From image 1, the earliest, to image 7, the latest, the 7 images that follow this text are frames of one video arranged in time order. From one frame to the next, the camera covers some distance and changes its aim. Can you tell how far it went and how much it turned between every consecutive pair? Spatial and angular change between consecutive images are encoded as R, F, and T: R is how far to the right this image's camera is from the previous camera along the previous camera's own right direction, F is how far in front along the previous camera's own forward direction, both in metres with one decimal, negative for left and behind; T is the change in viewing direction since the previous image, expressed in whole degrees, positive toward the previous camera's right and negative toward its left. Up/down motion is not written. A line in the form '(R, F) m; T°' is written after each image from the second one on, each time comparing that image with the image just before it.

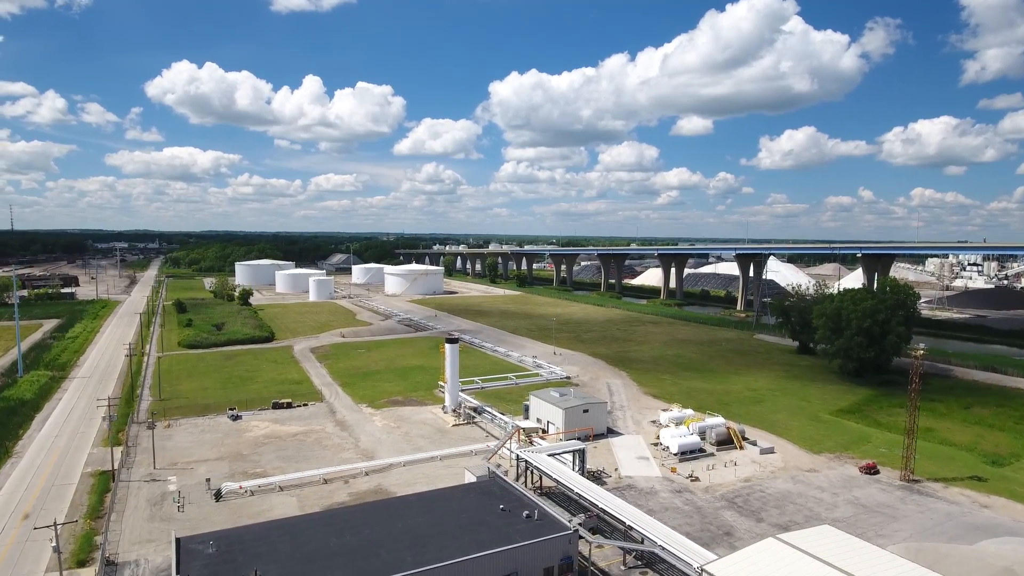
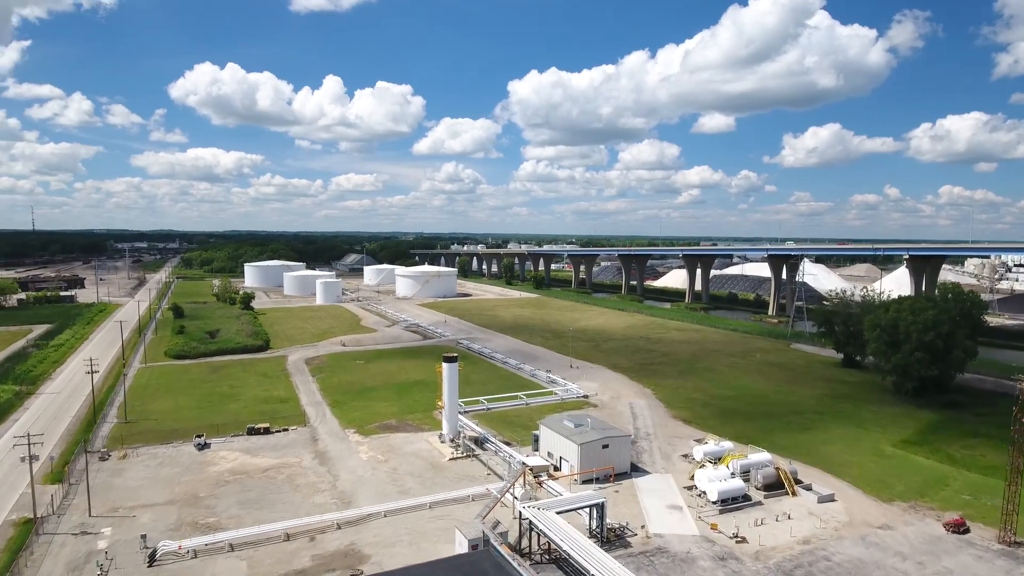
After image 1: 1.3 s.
(+0.5, +4.3) m; -2°
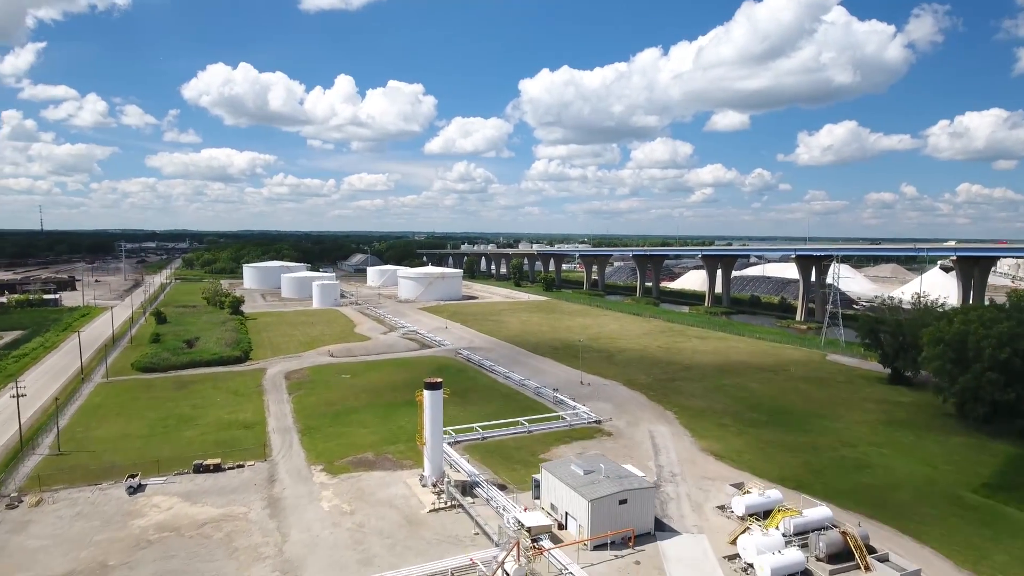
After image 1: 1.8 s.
(+0.5, +4.8) m; -1°
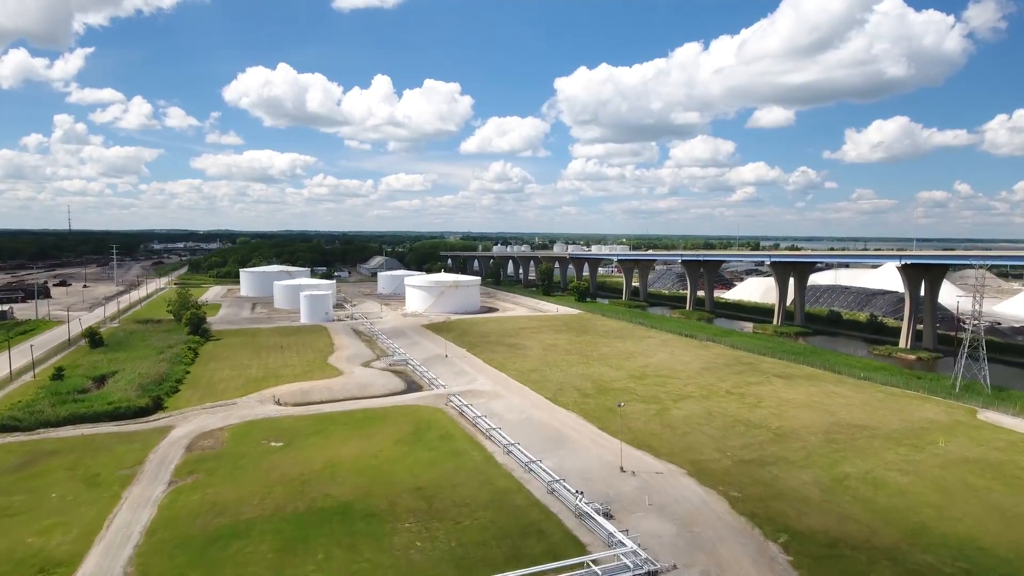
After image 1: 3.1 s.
(+1.3, +13.1) m; -3°
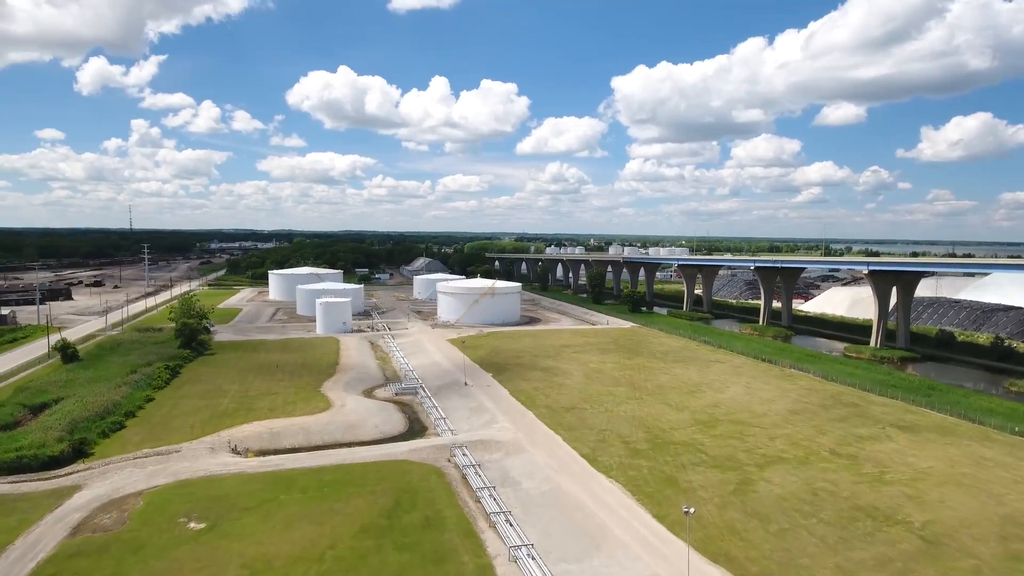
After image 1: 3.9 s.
(+1.2, +8.7) m; -5°
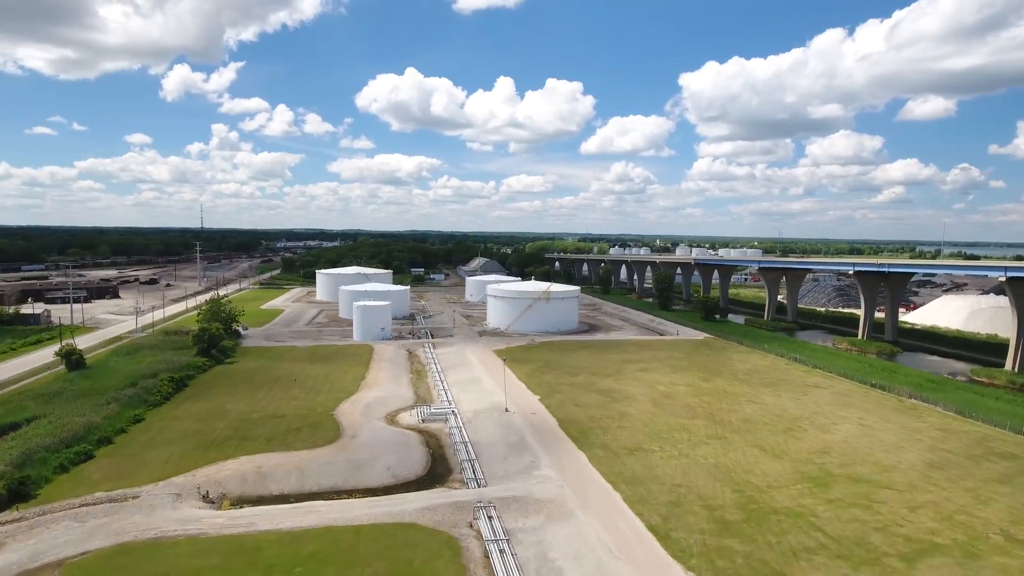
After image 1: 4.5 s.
(+0.5, +6.4) m; -6°
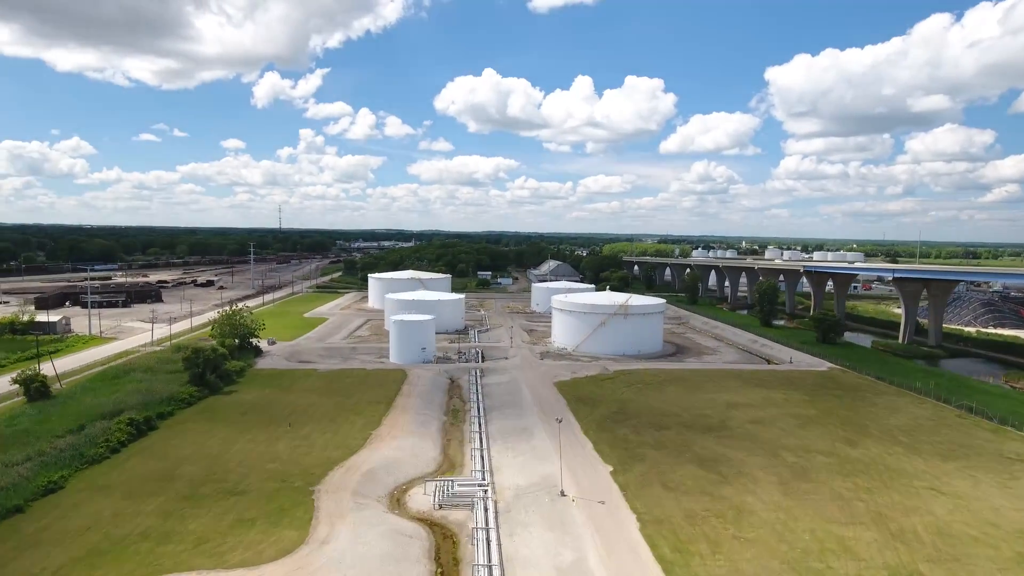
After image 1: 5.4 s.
(+0.5, +9.8) m; -7°
